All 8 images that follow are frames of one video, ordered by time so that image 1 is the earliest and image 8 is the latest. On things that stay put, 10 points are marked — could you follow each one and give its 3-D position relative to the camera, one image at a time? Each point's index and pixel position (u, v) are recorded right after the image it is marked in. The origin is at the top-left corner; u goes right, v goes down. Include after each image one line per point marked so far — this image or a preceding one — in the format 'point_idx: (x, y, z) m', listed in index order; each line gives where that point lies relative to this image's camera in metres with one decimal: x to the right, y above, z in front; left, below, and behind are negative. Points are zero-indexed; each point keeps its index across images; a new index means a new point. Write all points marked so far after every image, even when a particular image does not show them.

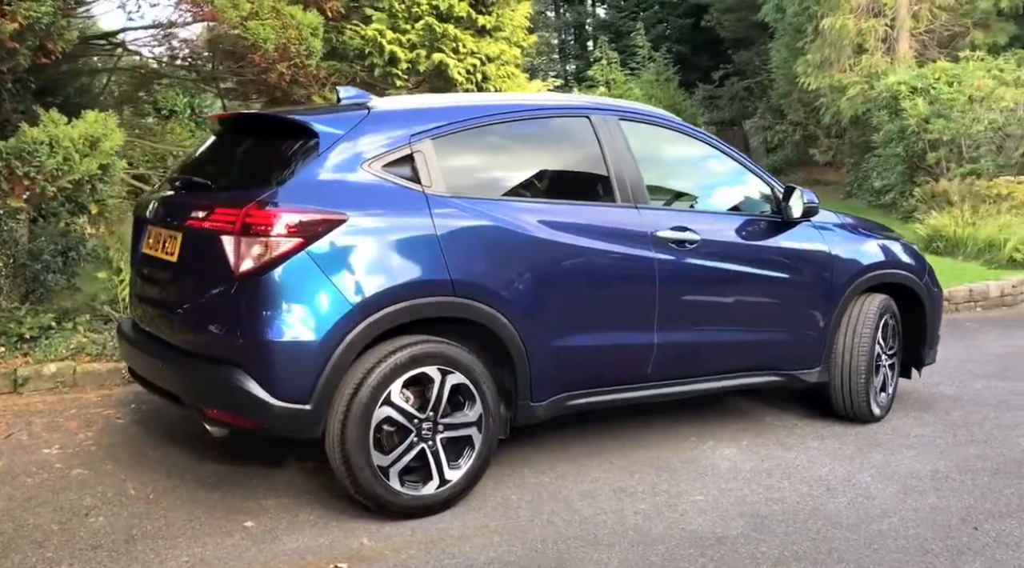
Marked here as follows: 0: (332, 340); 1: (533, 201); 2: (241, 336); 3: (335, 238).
0: (-0.7, -0.2, +3.3) m
1: (+0.1, +0.4, +3.9) m
2: (-1.0, -0.2, +3.3) m
3: (-0.7, +0.2, +3.3) m
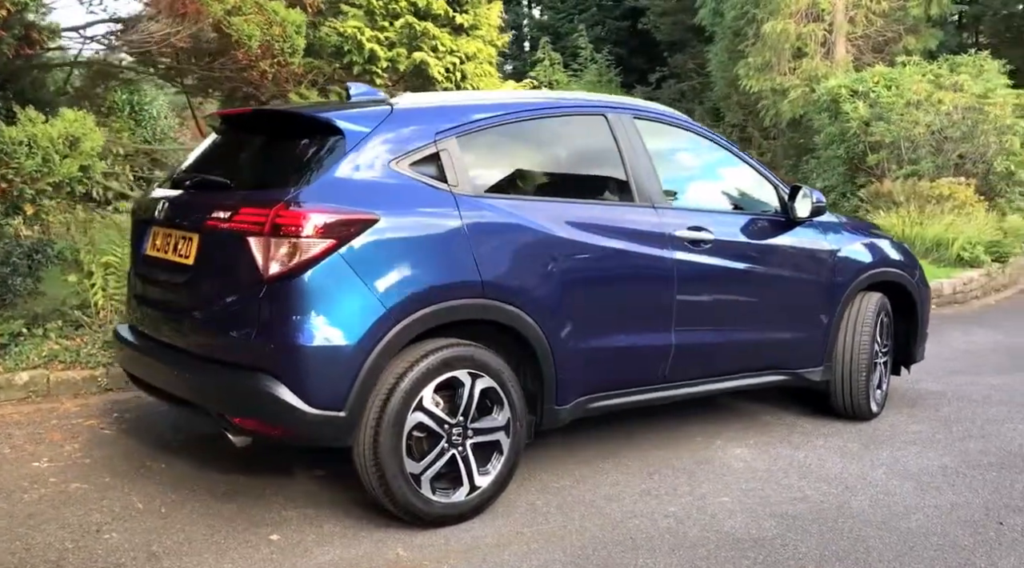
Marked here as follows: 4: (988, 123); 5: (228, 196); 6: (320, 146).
0: (-0.5, -0.2, +3.2) m
1: (+0.2, +0.4, +3.8) m
2: (-0.9, -0.2, +3.1) m
3: (-0.5, +0.2, +3.2) m
4: (+7.4, +2.6, +13.9) m
5: (-1.1, +0.3, +3.4) m
6: (-0.8, +0.5, +3.4) m
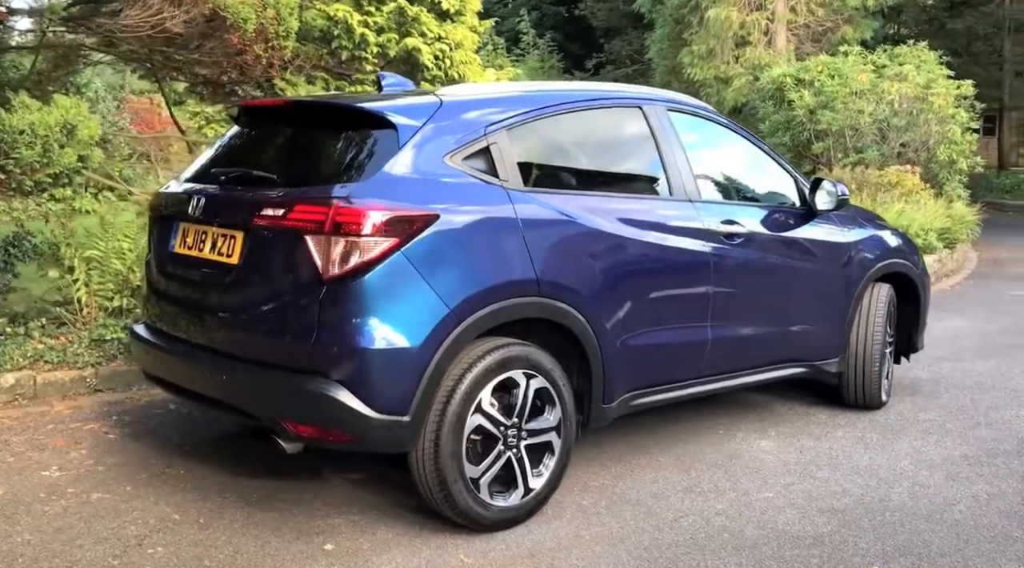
0: (-0.3, -0.2, +3.1) m
1: (+0.4, +0.4, +3.8) m
2: (-0.6, -0.2, +3.0) m
3: (-0.3, +0.2, +3.1) m
4: (+6.8, +2.8, +14.4) m
5: (-0.8, +0.3, +3.2) m
6: (-0.6, +0.5, +3.3) m
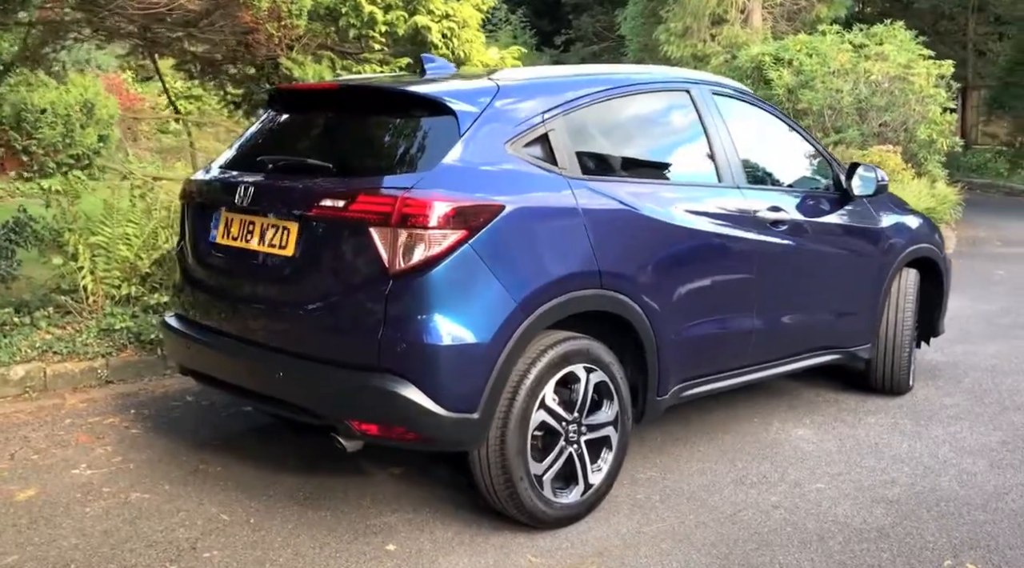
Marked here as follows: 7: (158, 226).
0: (-0.1, -0.2, +3.0) m
1: (+0.6, +0.4, +3.7) m
2: (-0.4, -0.2, +2.9) m
3: (-0.1, +0.2, +3.0) m
4: (+6.6, +3.2, +14.4) m
5: (-0.6, +0.4, +3.1) m
6: (-0.4, +0.5, +3.2) m
7: (-2.3, +0.4, +5.7) m
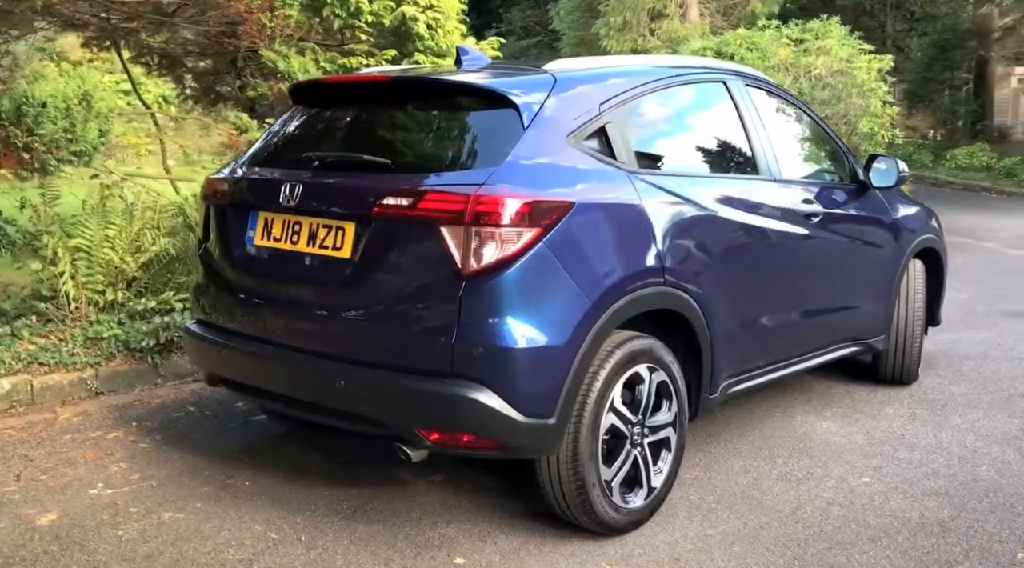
0: (+0.2, -0.2, +2.9) m
1: (+0.8, +0.5, +3.6) m
2: (-0.1, -0.2, +2.8) m
3: (+0.2, +0.2, +2.9) m
4: (+5.9, +3.3, +14.8) m
5: (-0.4, +0.4, +2.9) m
6: (-0.2, +0.5, +3.0) m
7: (-2.3, +0.4, +5.4) m
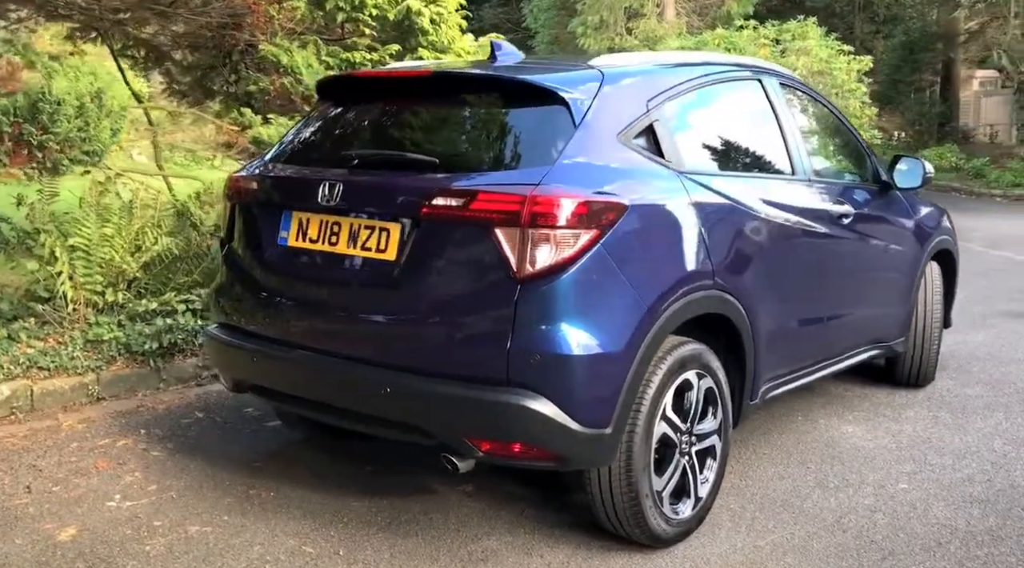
0: (+0.4, -0.2, +2.8) m
1: (+0.9, +0.4, +3.5) m
2: (0.0, -0.2, +2.6) m
3: (+0.3, +0.2, +2.8) m
4: (+5.6, +3.3, +14.9) m
5: (-0.2, +0.3, +2.8) m
6: (0.0, +0.5, +2.9) m
7: (-2.2, +0.4, +5.2) m
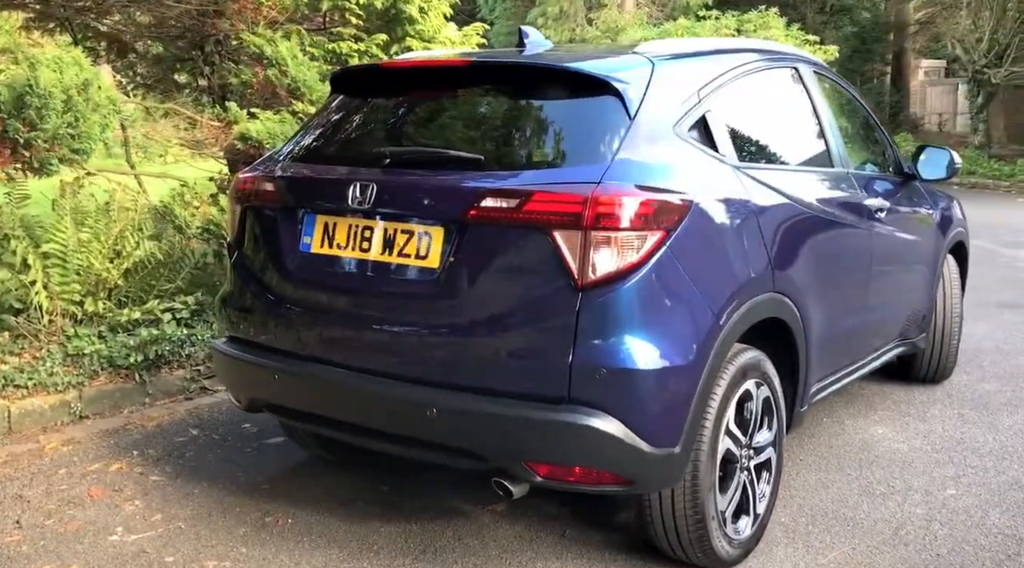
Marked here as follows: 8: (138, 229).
0: (+0.5, -0.2, +2.5) m
1: (+1.0, +0.4, +3.3) m
2: (+0.2, -0.2, +2.4) m
3: (+0.5, +0.2, +2.6) m
4: (+5.1, +3.5, +14.9) m
5: (-0.1, +0.3, +2.6) m
6: (+0.1, +0.5, +2.7) m
7: (-2.2, +0.3, +4.9) m
8: (-2.1, +0.3, +5.0) m
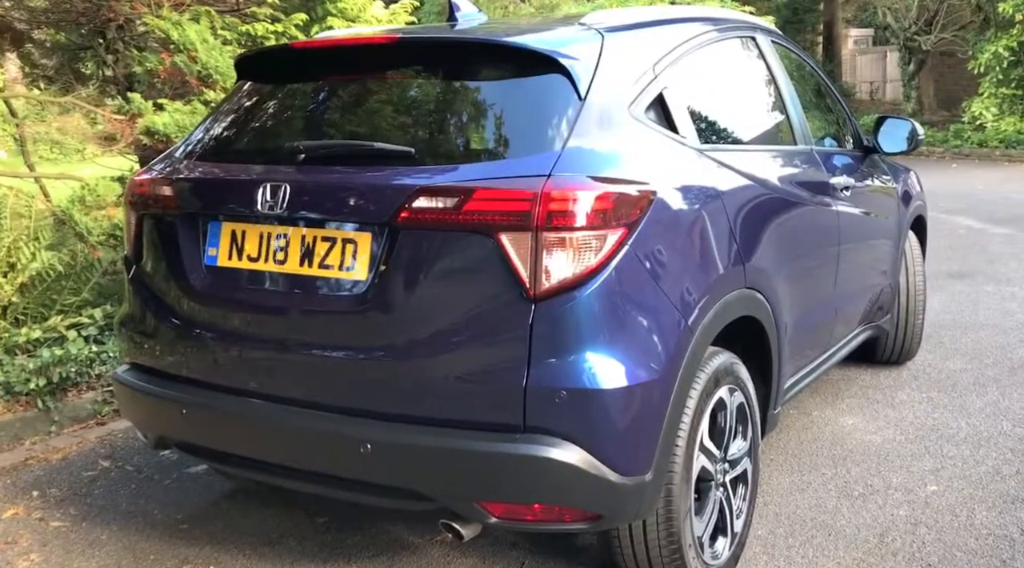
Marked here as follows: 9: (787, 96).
0: (+0.4, -0.2, +2.2) m
1: (+0.8, +0.5, +3.0) m
2: (+0.1, -0.3, +2.1) m
3: (+0.3, +0.1, +2.2) m
4: (+4.0, +4.0, +14.7) m
5: (-0.2, +0.3, +2.2) m
6: (0.0, +0.4, +2.3) m
7: (-2.5, +0.2, +4.4) m
8: (-2.4, +0.2, +4.5) m
9: (+1.2, +0.8, +3.7) m
